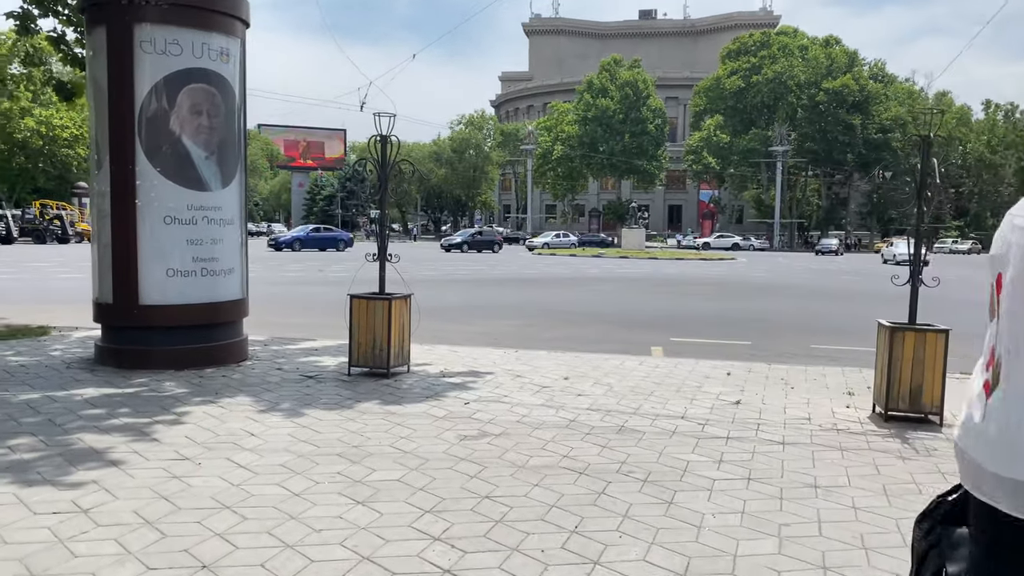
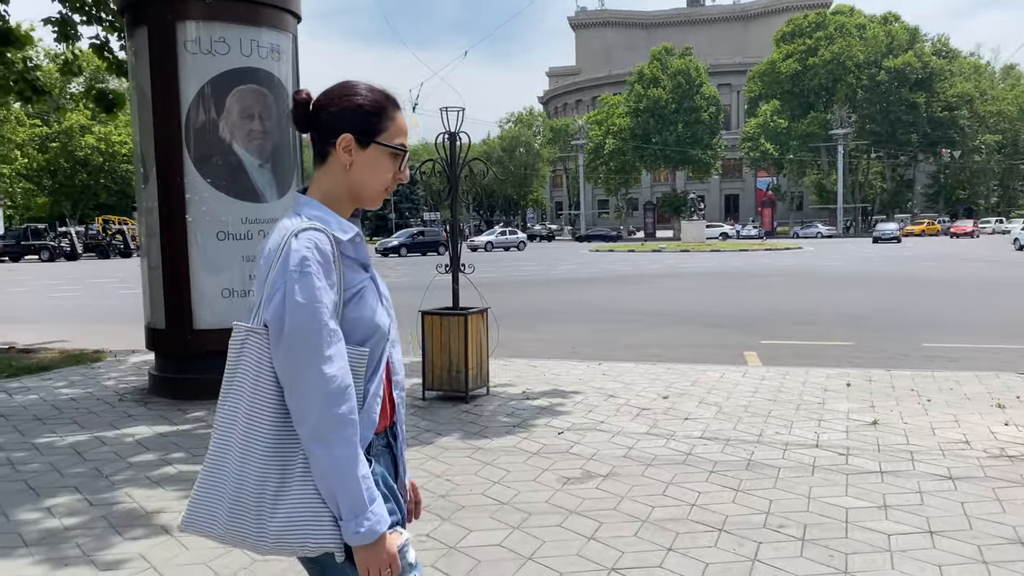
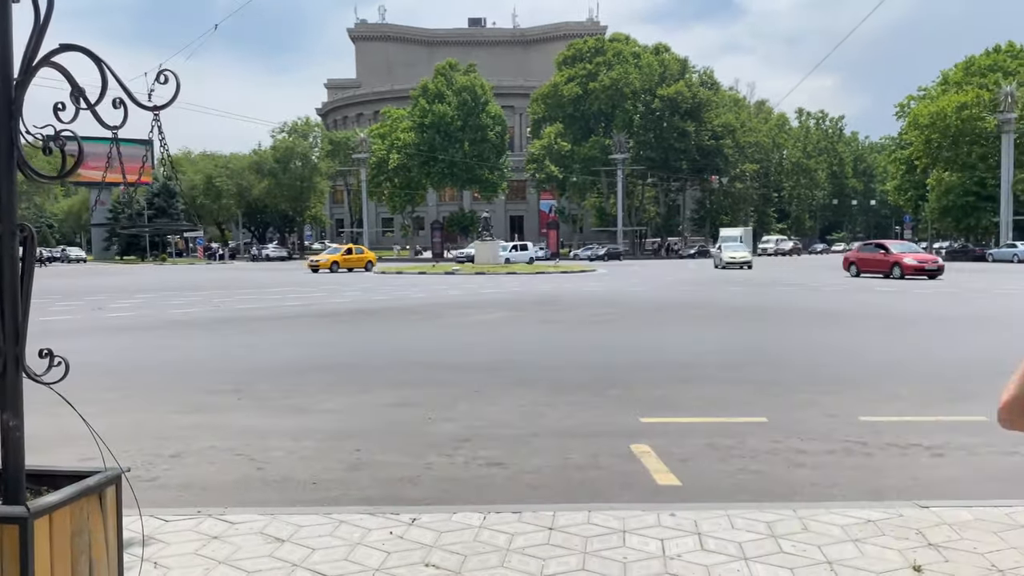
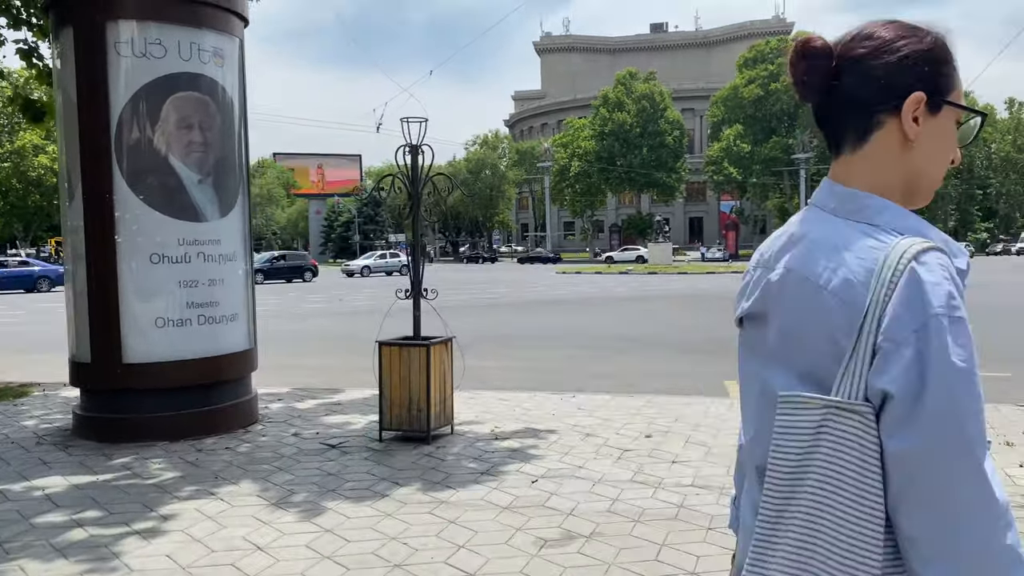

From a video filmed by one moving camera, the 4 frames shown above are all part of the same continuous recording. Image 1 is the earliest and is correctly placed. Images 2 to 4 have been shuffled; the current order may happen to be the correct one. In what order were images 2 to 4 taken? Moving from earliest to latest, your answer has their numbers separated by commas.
2, 4, 3
